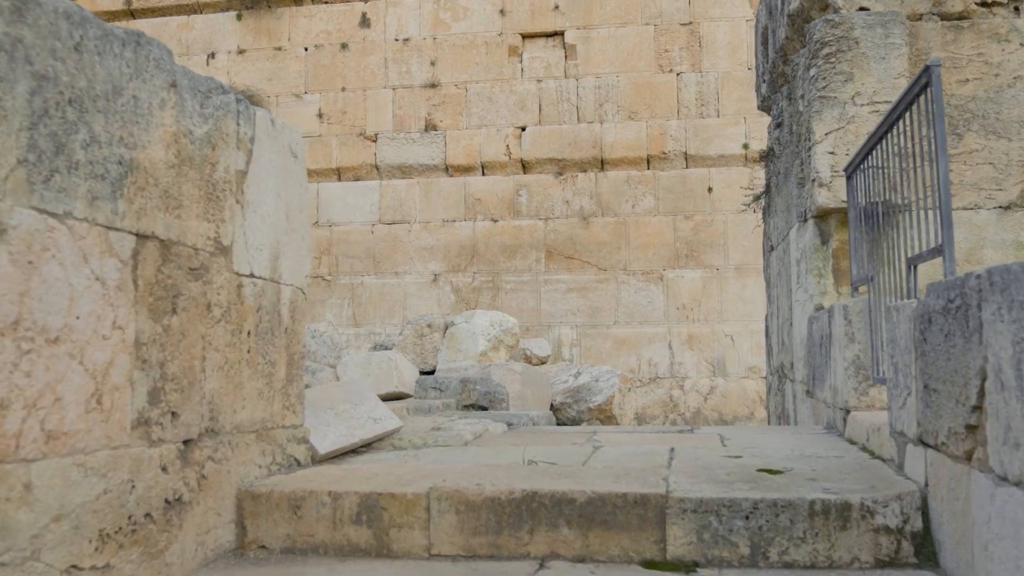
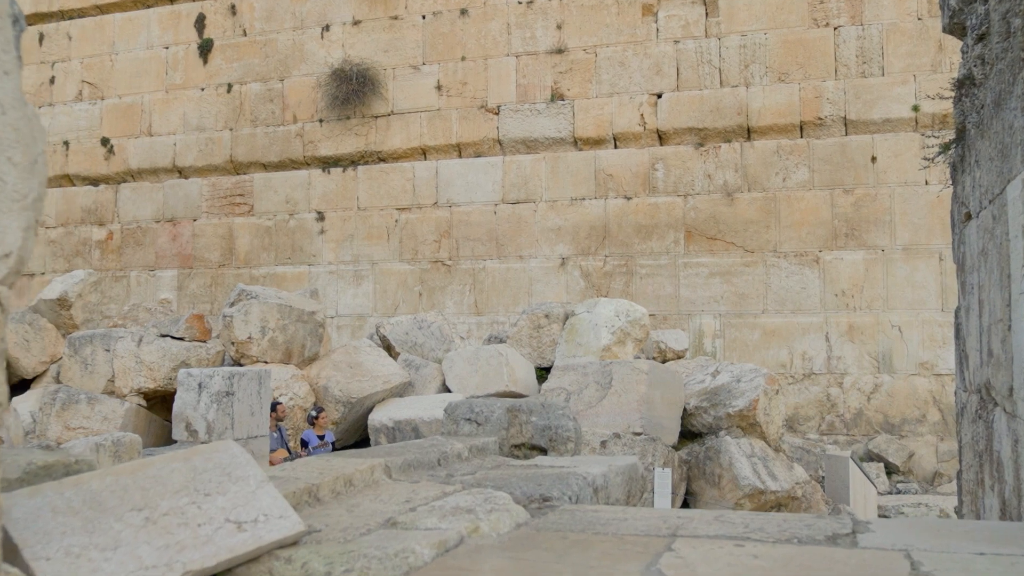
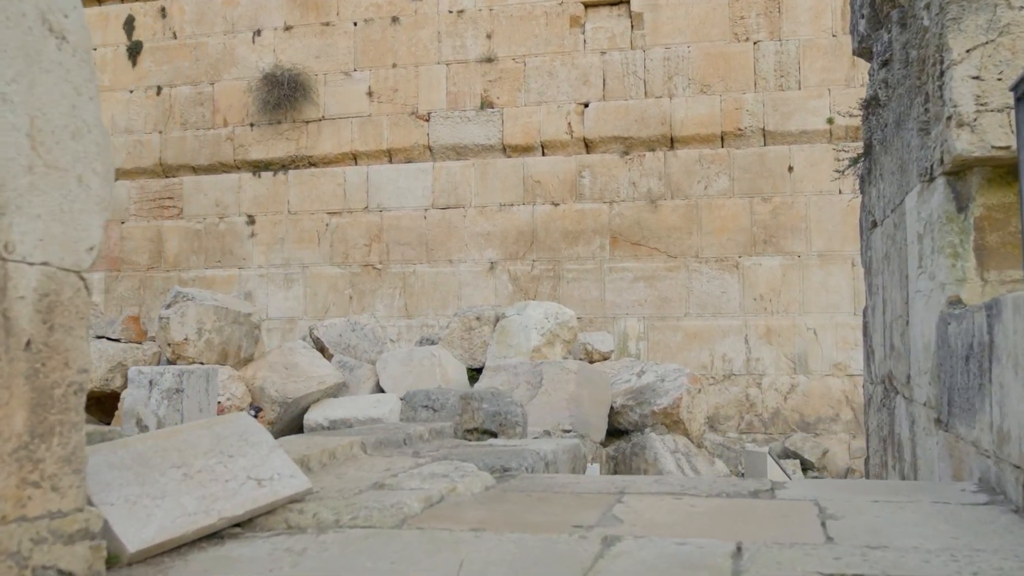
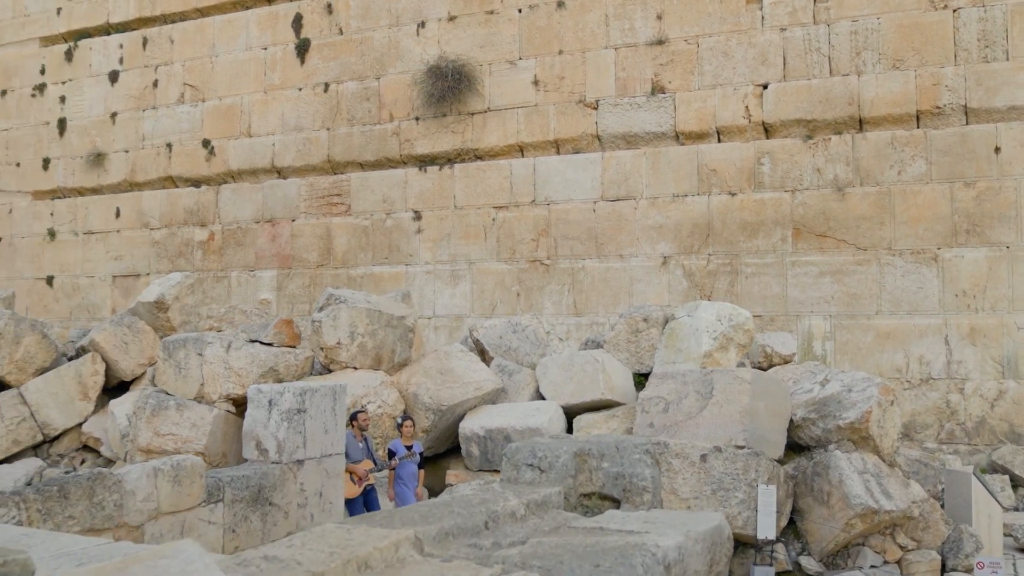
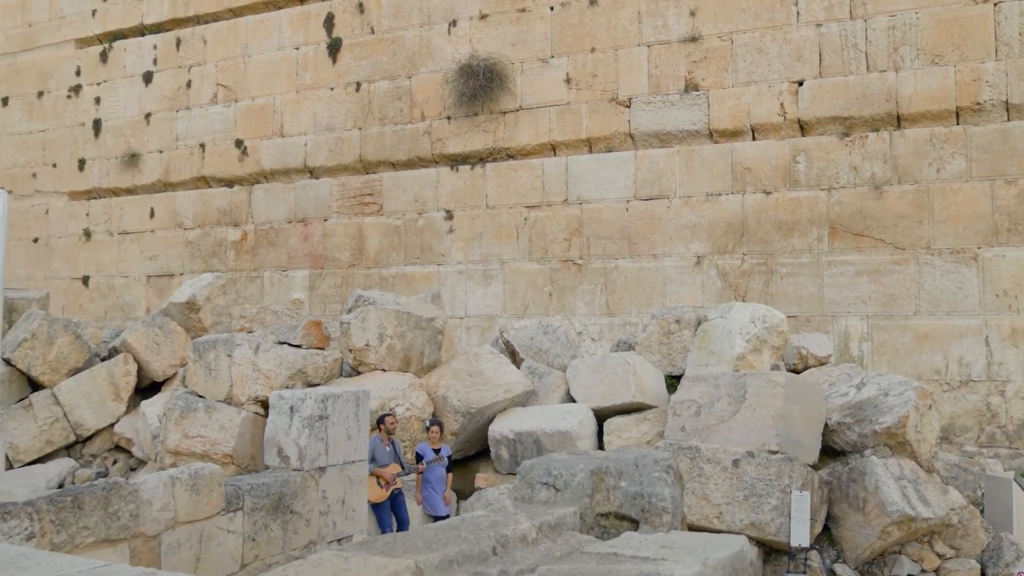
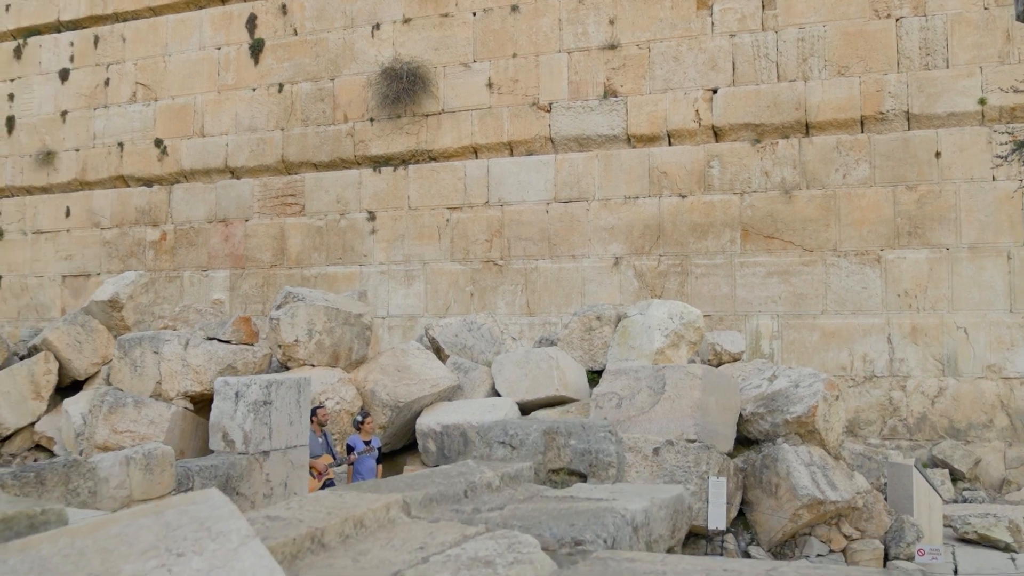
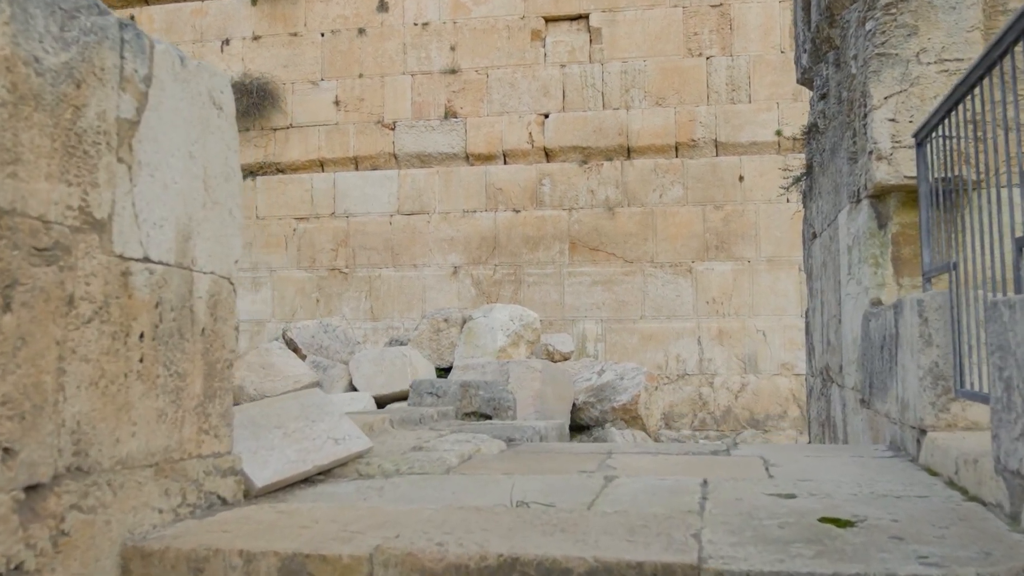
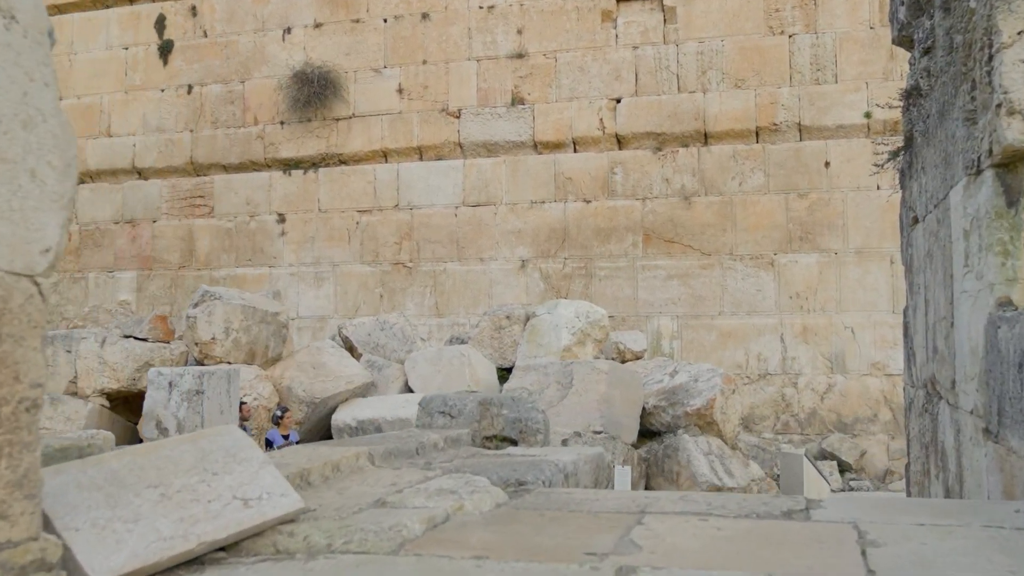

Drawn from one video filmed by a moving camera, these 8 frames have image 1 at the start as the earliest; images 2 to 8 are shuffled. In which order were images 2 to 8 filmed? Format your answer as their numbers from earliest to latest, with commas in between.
7, 3, 8, 2, 6, 4, 5
